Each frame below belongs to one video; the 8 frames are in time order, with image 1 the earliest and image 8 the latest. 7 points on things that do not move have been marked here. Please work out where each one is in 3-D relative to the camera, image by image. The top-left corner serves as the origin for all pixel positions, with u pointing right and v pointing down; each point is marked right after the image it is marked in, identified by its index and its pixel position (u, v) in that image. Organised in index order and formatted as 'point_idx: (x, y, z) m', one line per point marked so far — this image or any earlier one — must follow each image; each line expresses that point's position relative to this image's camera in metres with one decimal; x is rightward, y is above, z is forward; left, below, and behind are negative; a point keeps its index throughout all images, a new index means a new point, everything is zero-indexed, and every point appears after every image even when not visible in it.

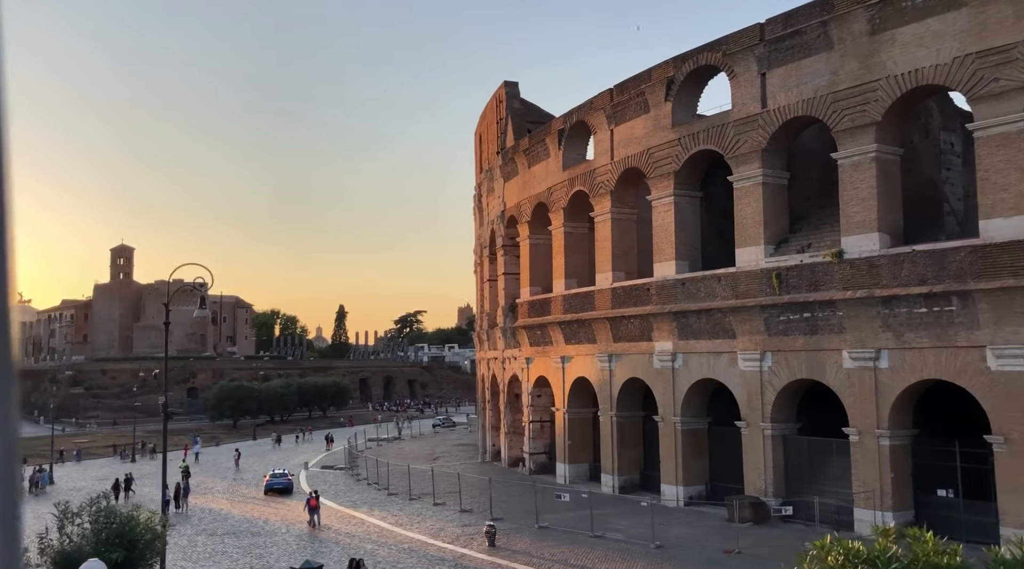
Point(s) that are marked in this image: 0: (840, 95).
0: (+6.6, +3.8, +18.6) m
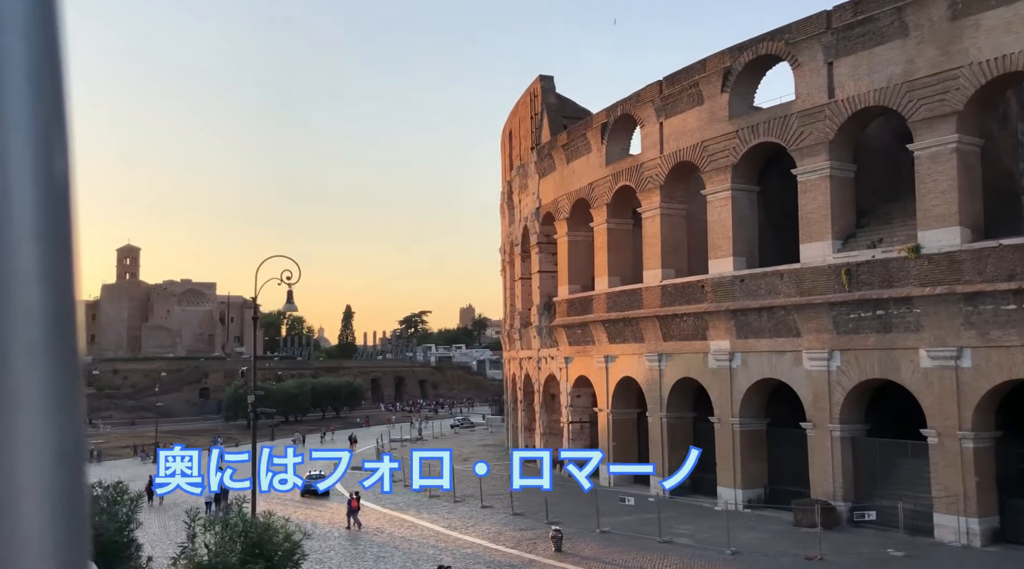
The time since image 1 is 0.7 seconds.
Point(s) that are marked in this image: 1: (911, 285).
0: (+7.8, +3.9, +18.0) m
1: (+7.6, 0.0, +17.8) m
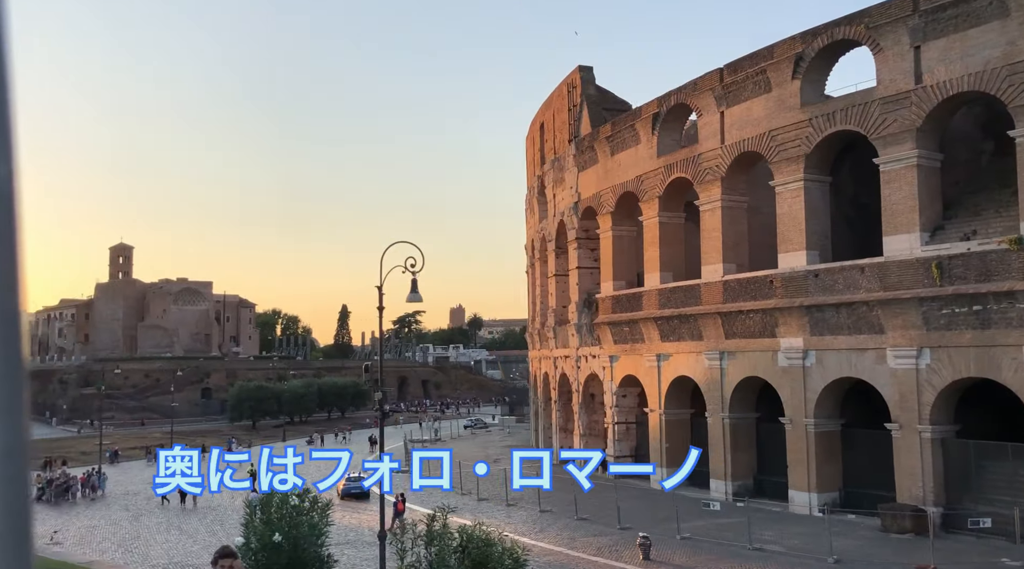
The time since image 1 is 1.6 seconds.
0: (+9.3, +4.0, +17.1) m
1: (+9.1, +0.1, +17.0) m
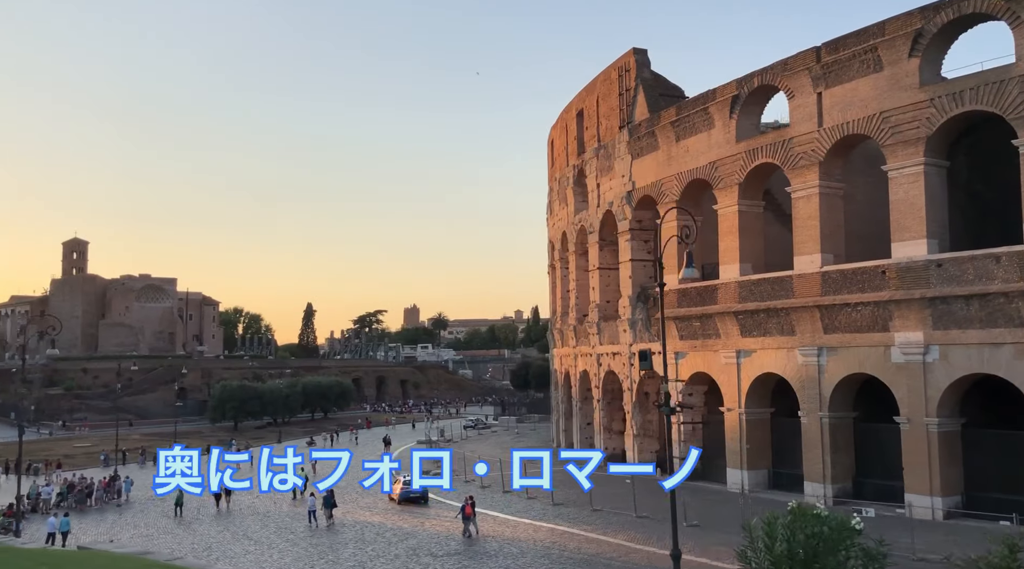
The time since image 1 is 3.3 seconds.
0: (+11.7, +4.2, +16.0) m
1: (+11.5, +0.3, +15.8) m
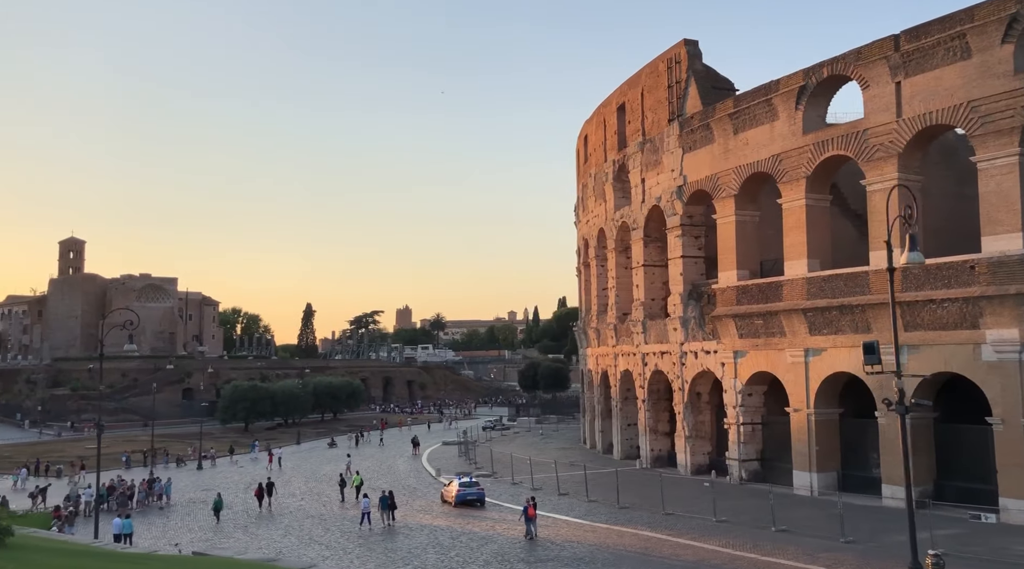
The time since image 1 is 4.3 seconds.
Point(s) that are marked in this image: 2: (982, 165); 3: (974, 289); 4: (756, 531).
0: (+13.3, +4.3, +15.2) m
1: (+13.1, +0.4, +15.1) m
2: (+10.0, +2.5, +19.8) m
3: (+9.8, -0.1, +19.7) m
4: (+4.8, -4.8, +18.2) m
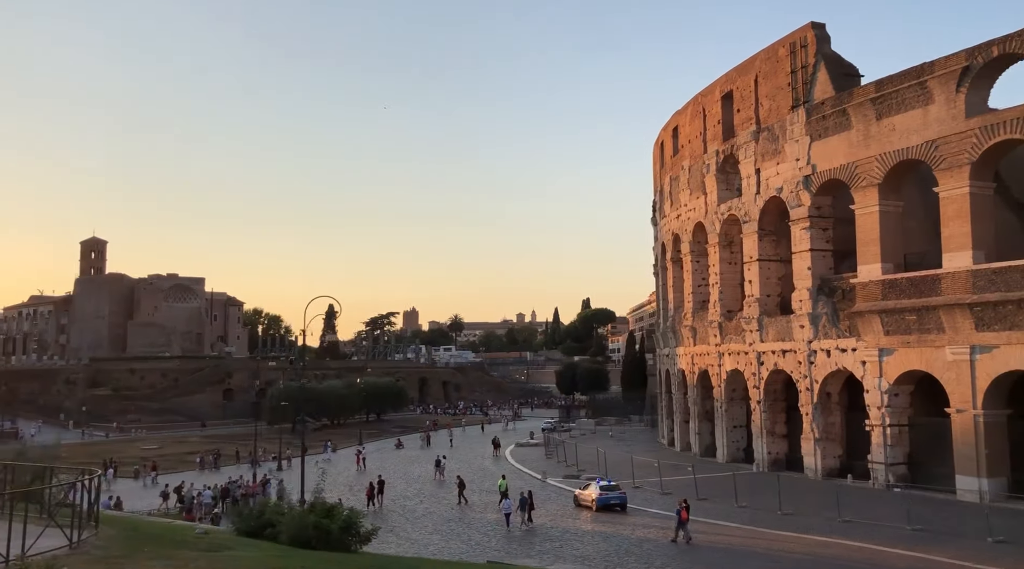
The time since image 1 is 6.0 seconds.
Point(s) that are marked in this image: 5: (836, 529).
0: (+16.8, +4.4, +13.8) m
1: (+16.6, +0.6, +13.6) m
2: (+13.5, +2.7, +18.4) m
3: (+13.3, +0.1, +18.3) m
4: (+8.3, -4.6, +16.8) m
5: (+6.6, -5.0, +19.1) m
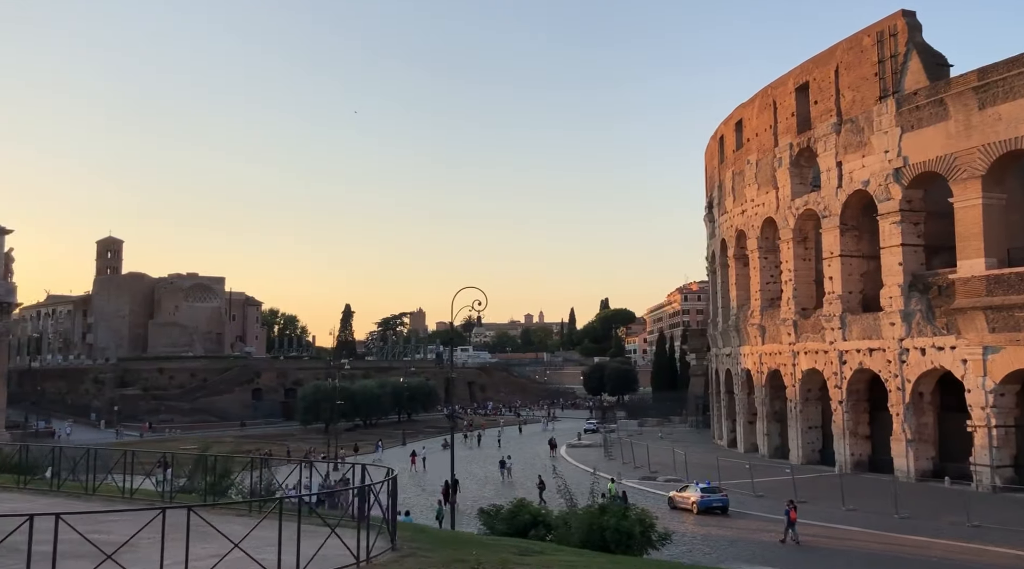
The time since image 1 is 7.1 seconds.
0: (+19.1, +4.6, +12.8) m
1: (+18.9, +0.7, +12.7) m
2: (+15.9, +2.8, +17.4) m
3: (+15.6, +0.2, +17.3) m
4: (+10.6, -4.5, +15.9) m
5: (+8.9, -4.9, +18.2) m
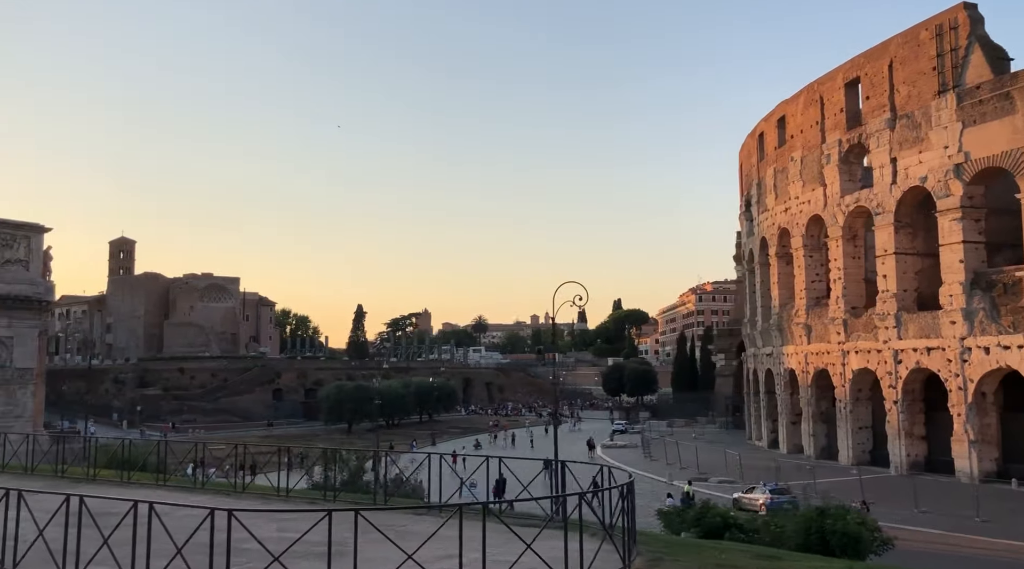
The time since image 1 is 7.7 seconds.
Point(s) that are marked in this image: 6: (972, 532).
0: (+20.6, +4.6, +12.3) m
1: (+20.3, +0.8, +12.1) m
2: (+17.3, +2.9, +16.9) m
3: (+17.1, +0.3, +16.8) m
4: (+12.1, -4.4, +15.4) m
5: (+10.4, -4.8, +17.8) m
6: (+9.4, -5.0, +19.0) m
